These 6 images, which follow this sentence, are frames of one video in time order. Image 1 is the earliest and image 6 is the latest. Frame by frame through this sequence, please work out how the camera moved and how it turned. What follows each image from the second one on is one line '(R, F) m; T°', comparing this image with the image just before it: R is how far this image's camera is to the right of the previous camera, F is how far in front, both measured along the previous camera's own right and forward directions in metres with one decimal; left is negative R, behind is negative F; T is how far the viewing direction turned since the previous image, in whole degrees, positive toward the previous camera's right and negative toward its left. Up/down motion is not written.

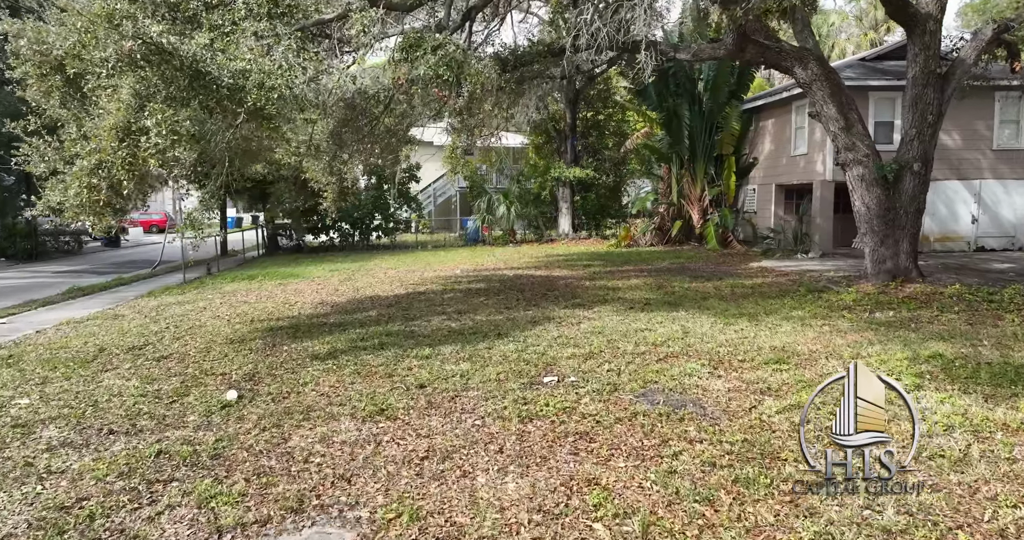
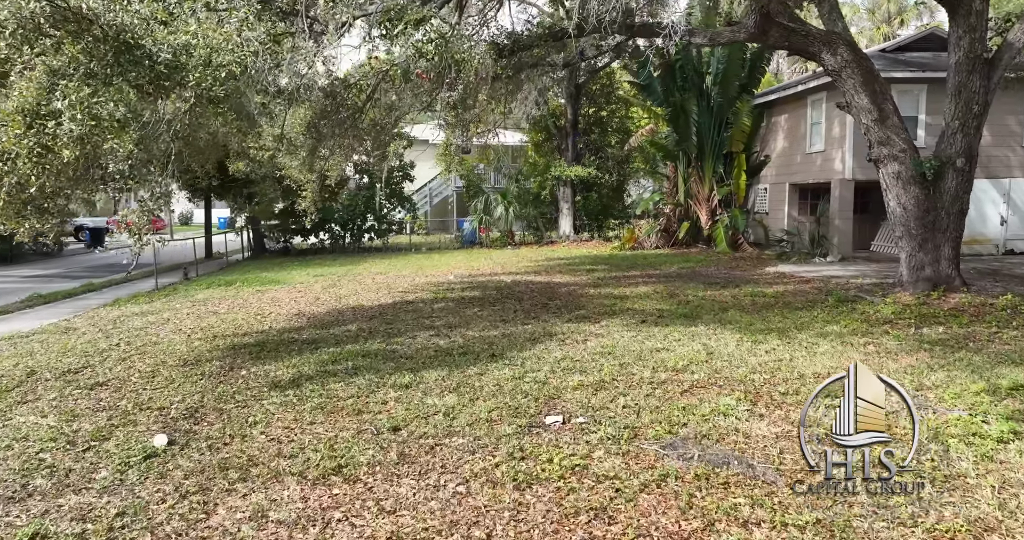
(0.0, +1.0) m; 0°
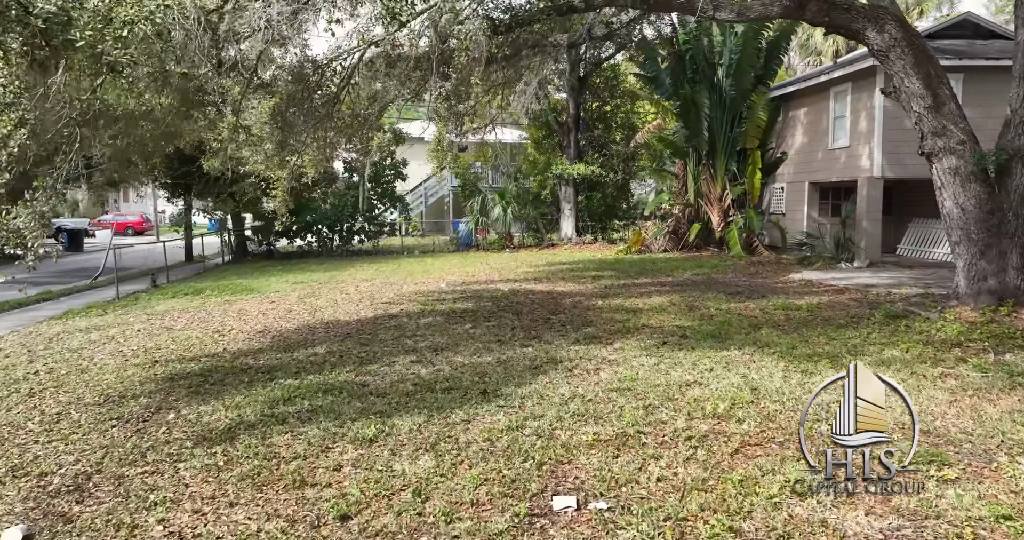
(0.0, +1.2) m; 0°
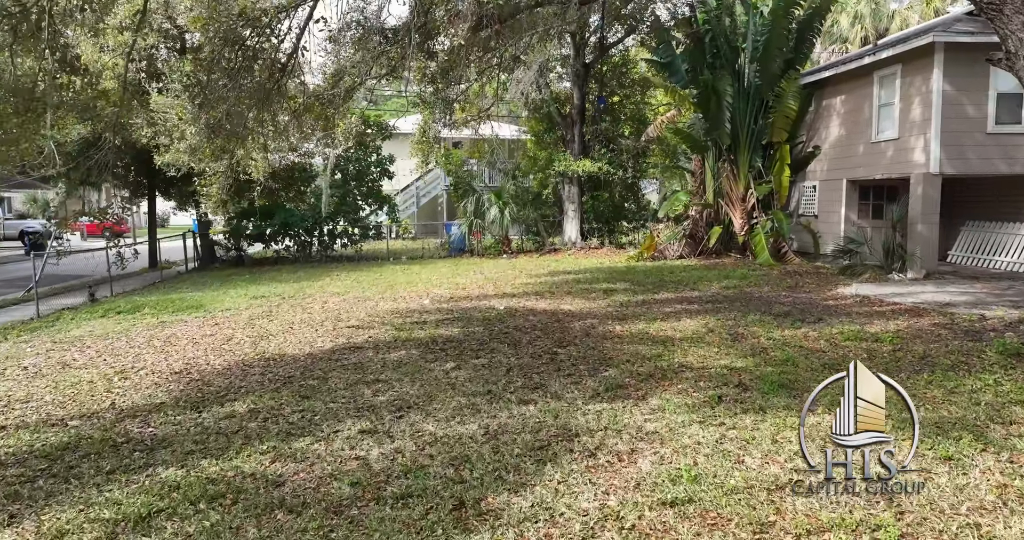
(0.0, +1.8) m; 0°
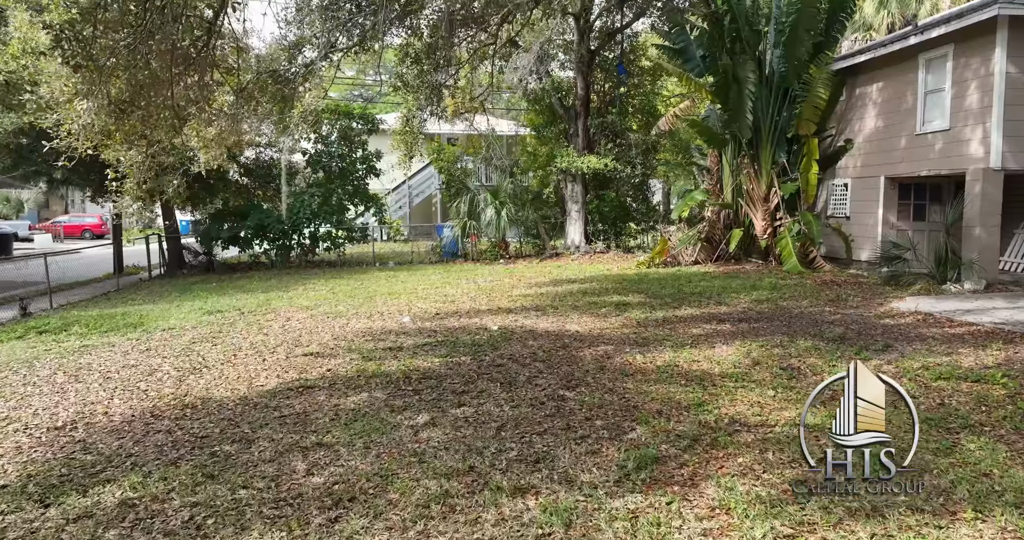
(0.0, +1.5) m; 0°
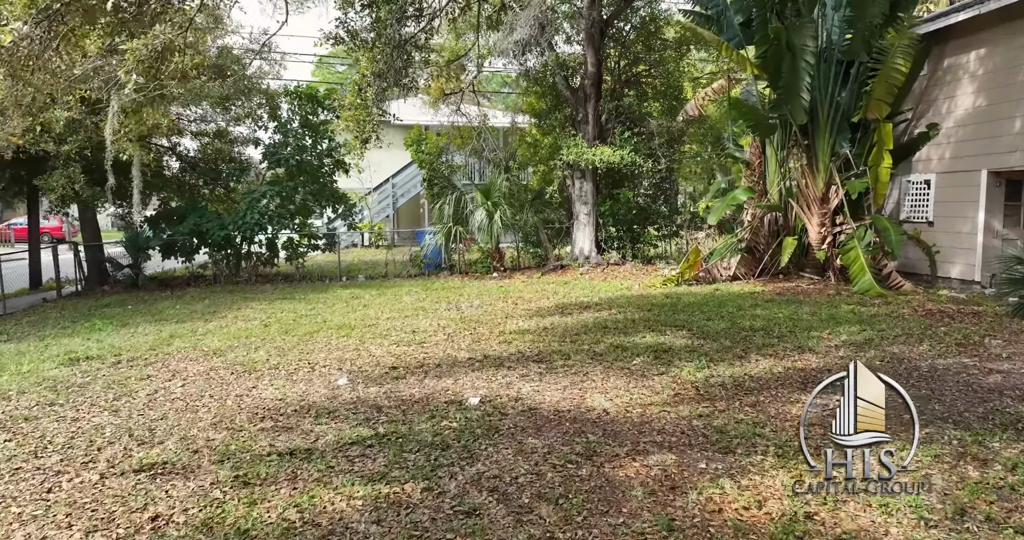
(+0.1, +2.7) m; 0°
